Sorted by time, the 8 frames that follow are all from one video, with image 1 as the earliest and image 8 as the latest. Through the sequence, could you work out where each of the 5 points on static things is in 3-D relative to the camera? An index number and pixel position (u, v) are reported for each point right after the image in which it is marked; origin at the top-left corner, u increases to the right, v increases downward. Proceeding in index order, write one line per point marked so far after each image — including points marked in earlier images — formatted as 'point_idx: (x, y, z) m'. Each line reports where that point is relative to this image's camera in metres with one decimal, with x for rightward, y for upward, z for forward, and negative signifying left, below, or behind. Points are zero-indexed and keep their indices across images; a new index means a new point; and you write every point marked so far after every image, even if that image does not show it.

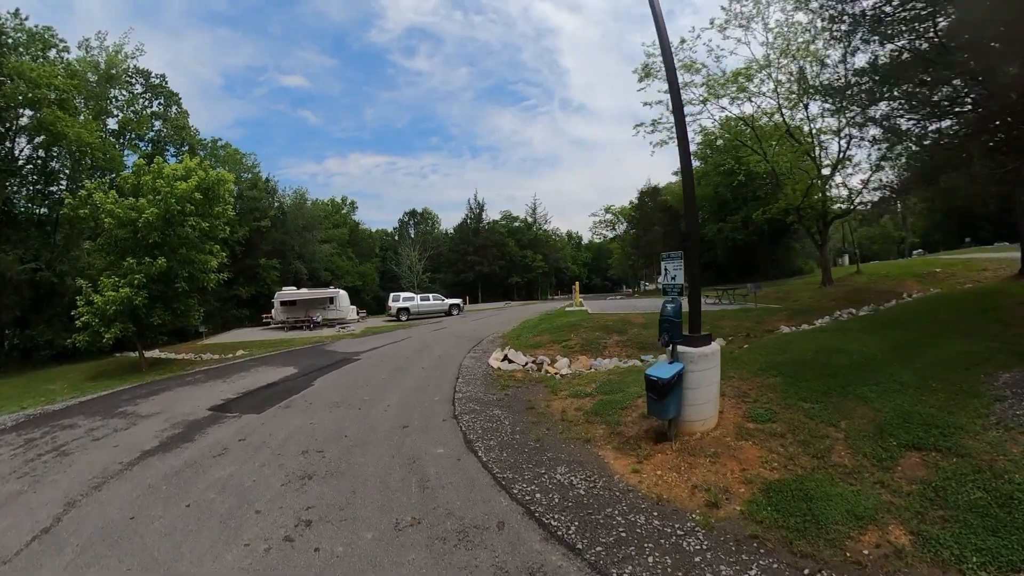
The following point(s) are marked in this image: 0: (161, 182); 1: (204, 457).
0: (-11.0, +3.4, +15.8) m
1: (-3.7, -2.1, +6.1) m
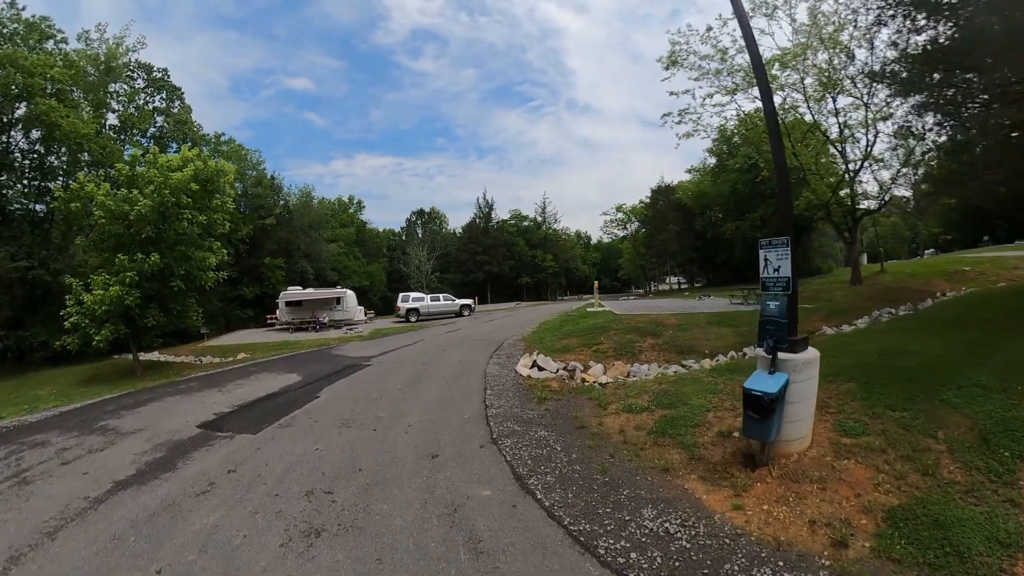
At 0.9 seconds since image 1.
0: (-10.3, +3.4, +14.6) m
1: (-3.2, -2.0, +4.9) m
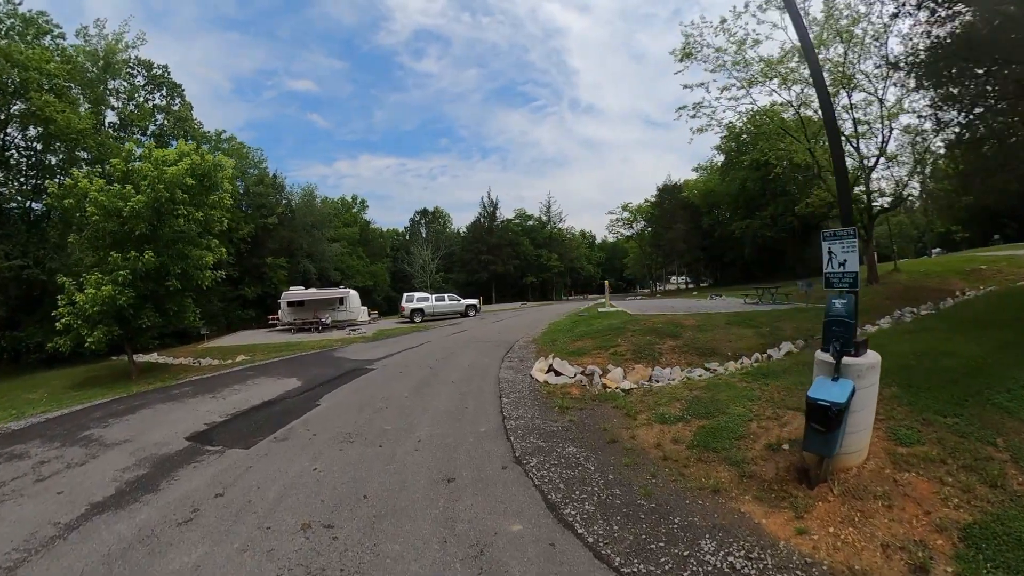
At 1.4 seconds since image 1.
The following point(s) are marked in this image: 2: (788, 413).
0: (-10.0, +3.4, +14.0) m
1: (-2.9, -2.0, +4.3) m
2: (+4.2, -1.8, +7.6) m
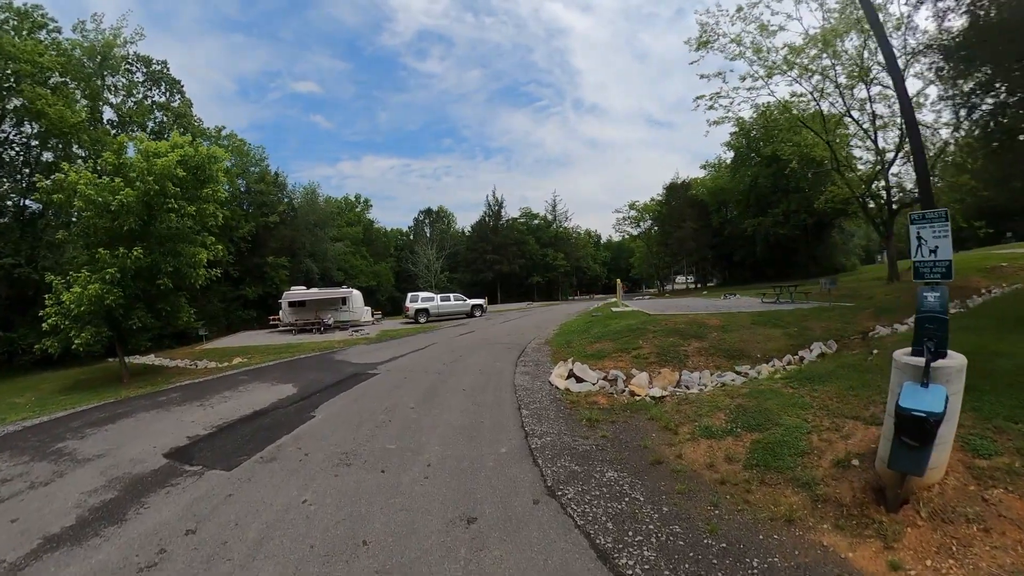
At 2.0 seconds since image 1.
0: (-9.7, +3.4, +13.3) m
1: (-2.7, -2.0, +3.5) m
2: (+4.5, -1.8, +6.8) m
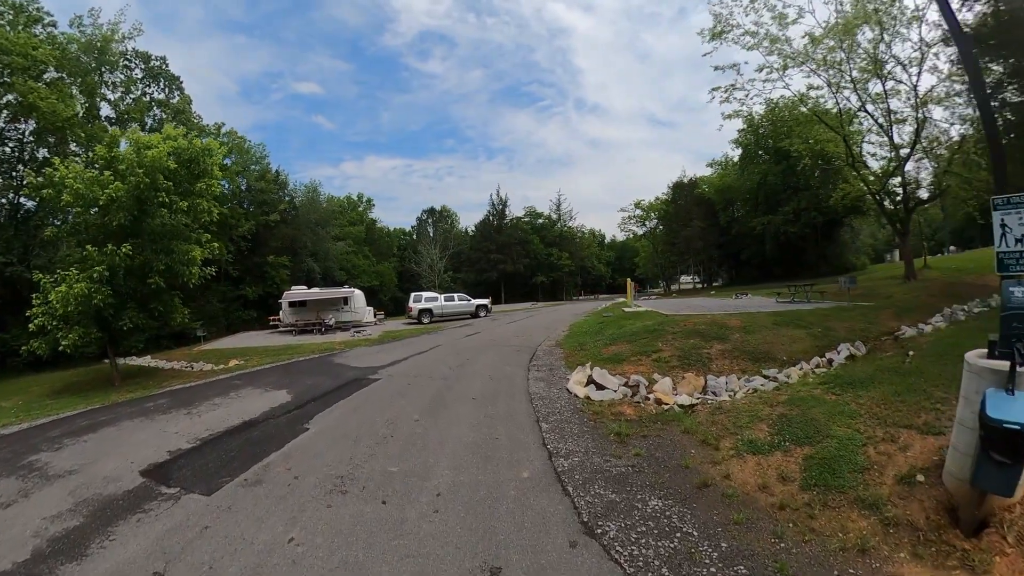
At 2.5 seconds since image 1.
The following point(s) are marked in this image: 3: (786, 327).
0: (-9.5, +3.4, +12.7) m
1: (-2.5, -1.9, +2.8) m
2: (+4.7, -1.8, +6.1) m
3: (+7.0, -1.0, +13.1) m
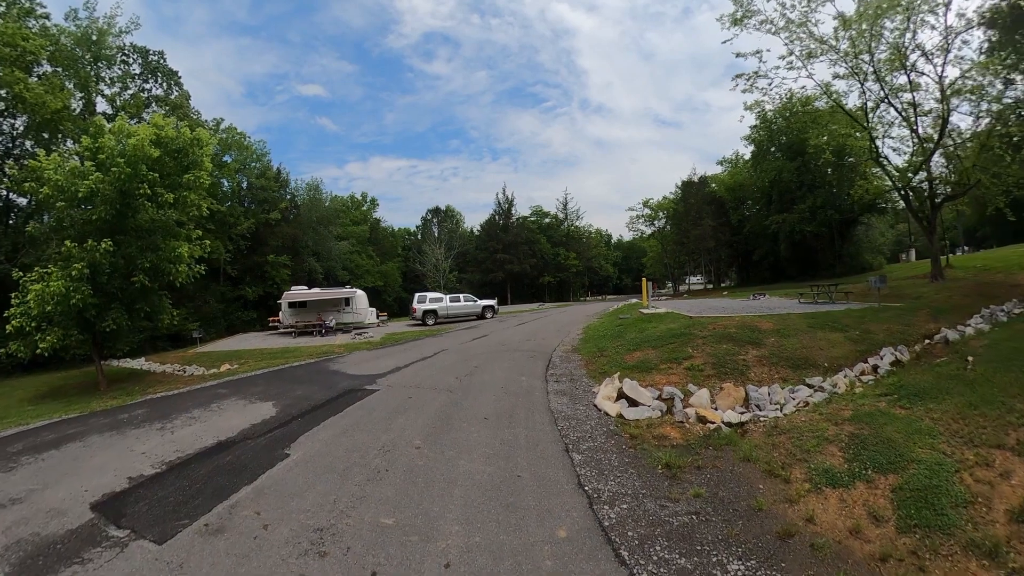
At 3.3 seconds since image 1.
0: (-9.2, +3.5, +11.8) m
1: (-2.3, -1.9, +1.9) m
2: (+4.9, -1.7, +5.0) m
3: (+7.3, -1.0, +12.0) m
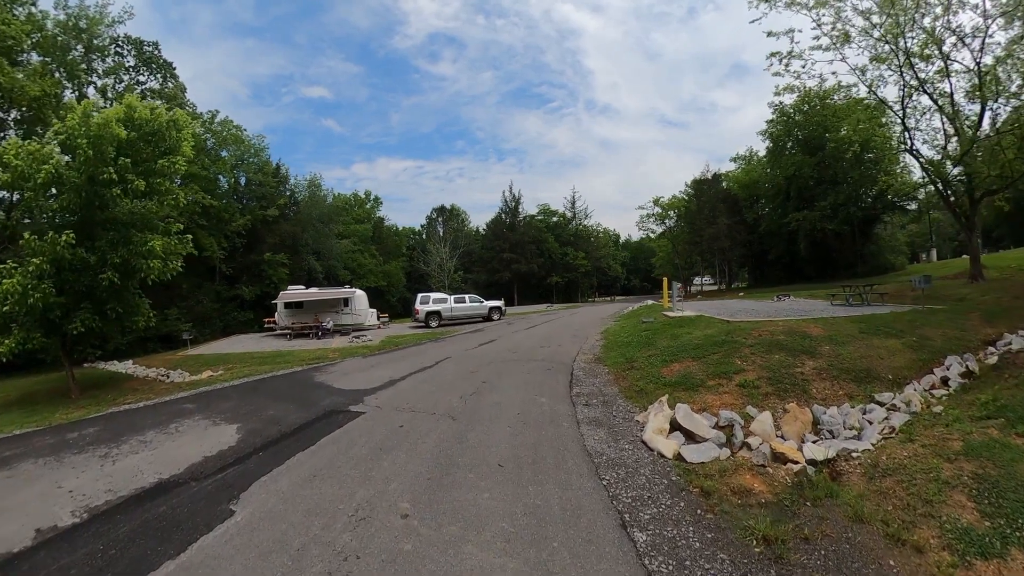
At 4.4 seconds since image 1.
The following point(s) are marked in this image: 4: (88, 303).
0: (-9.0, +3.5, +10.5) m
1: (-2.2, -1.9, +0.5) m
2: (+5.1, -1.7, +3.6) m
3: (+7.6, -1.0, +10.6) m
4: (-9.6, -0.4, +11.4) m
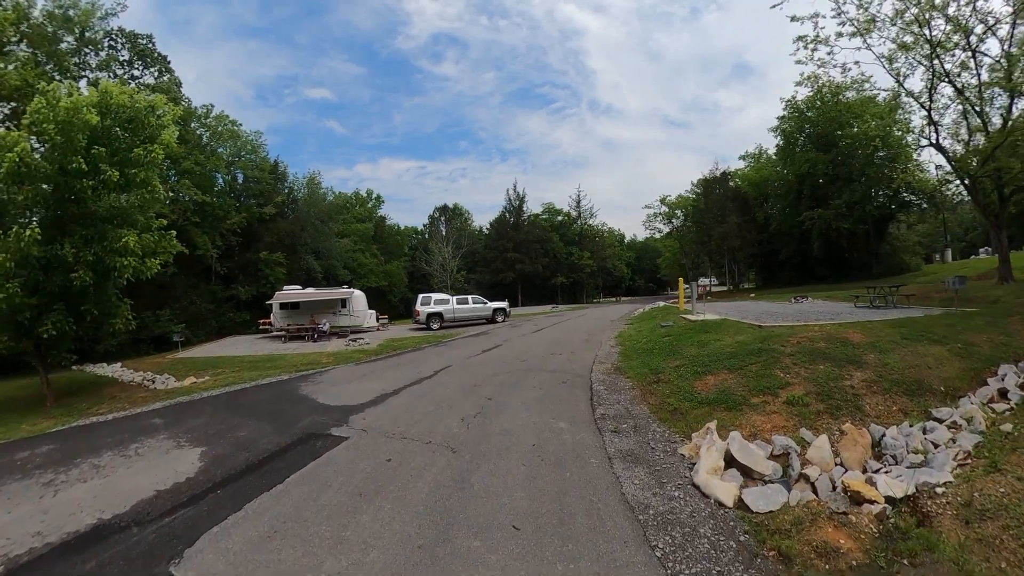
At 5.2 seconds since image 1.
0: (-8.8, +3.5, +9.7) m
1: (-2.1, -1.9, -0.4) m
2: (+5.2, -1.7, +2.7) m
3: (+7.7, -1.0, +9.6) m
4: (-9.4, -0.4, +10.6) m
